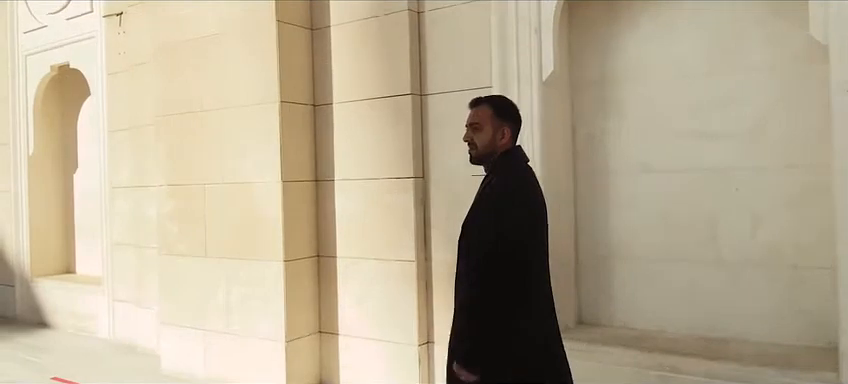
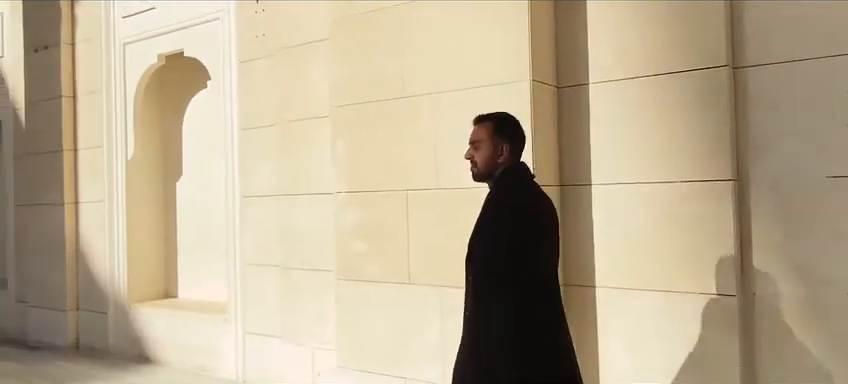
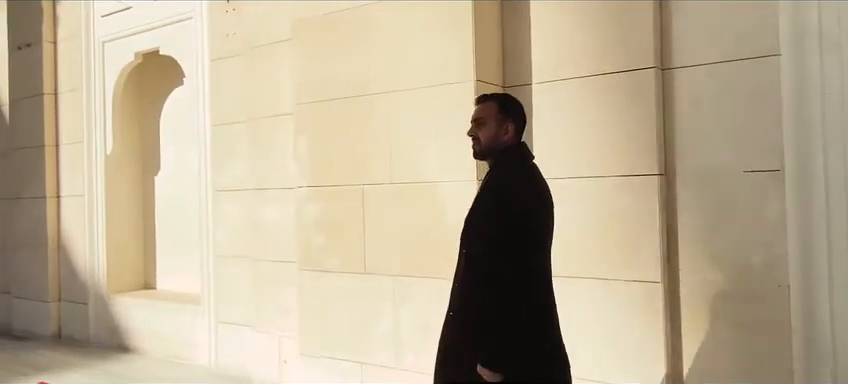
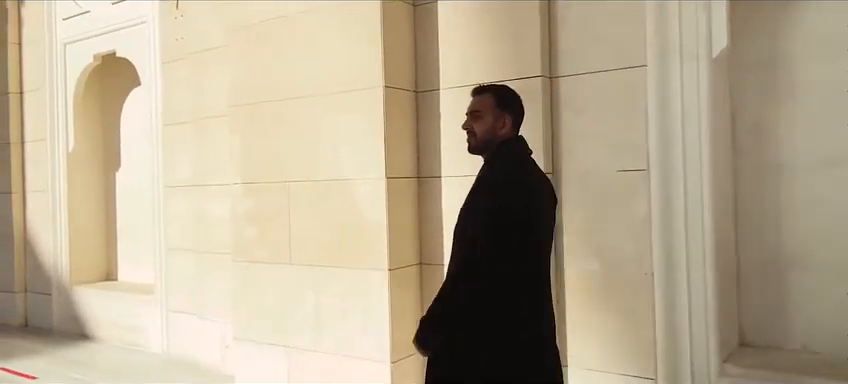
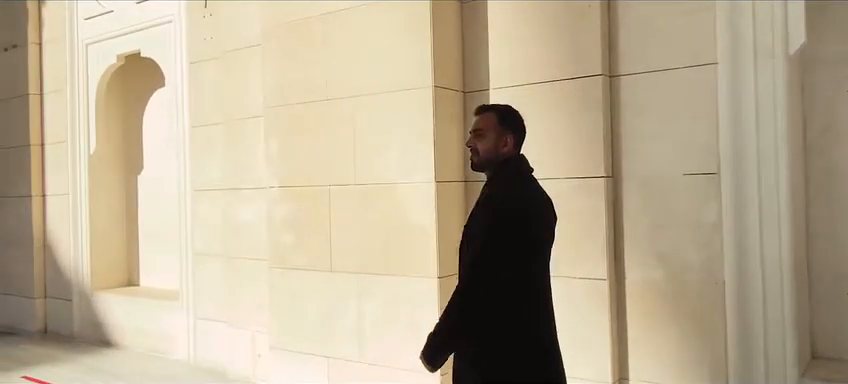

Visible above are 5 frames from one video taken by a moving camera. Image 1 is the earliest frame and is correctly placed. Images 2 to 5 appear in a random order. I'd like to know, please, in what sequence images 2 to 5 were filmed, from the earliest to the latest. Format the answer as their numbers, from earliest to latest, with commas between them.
4, 5, 3, 2
